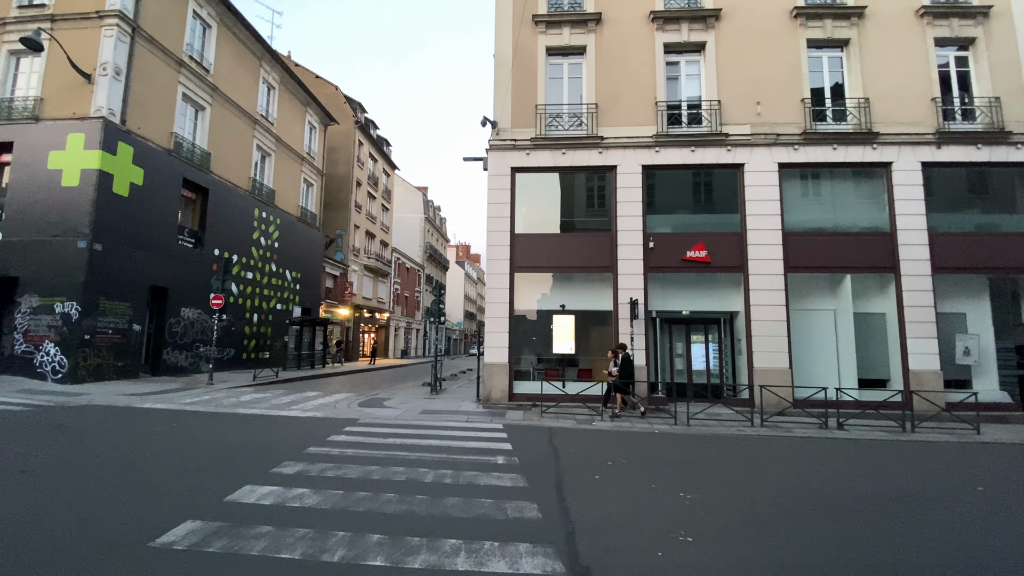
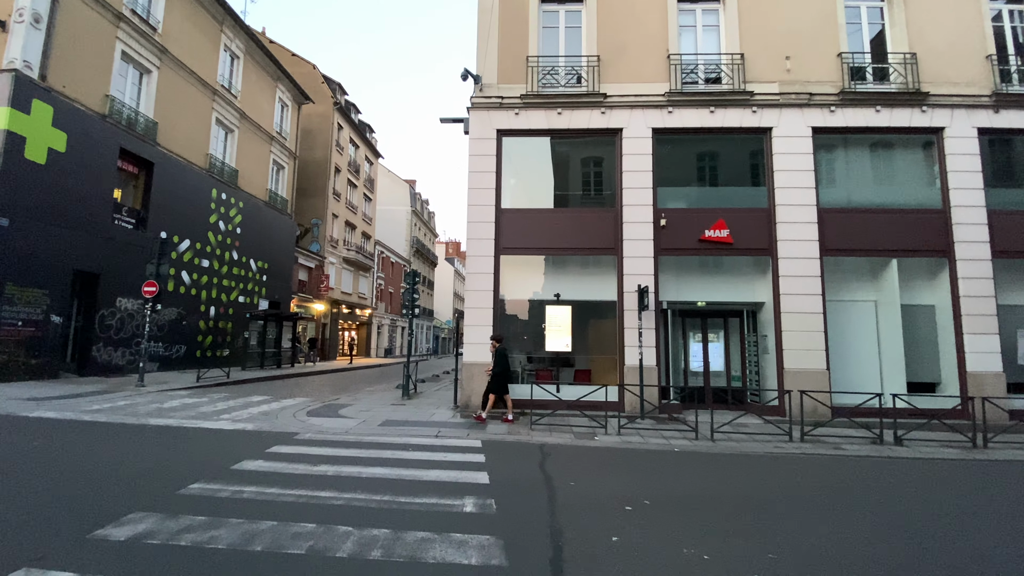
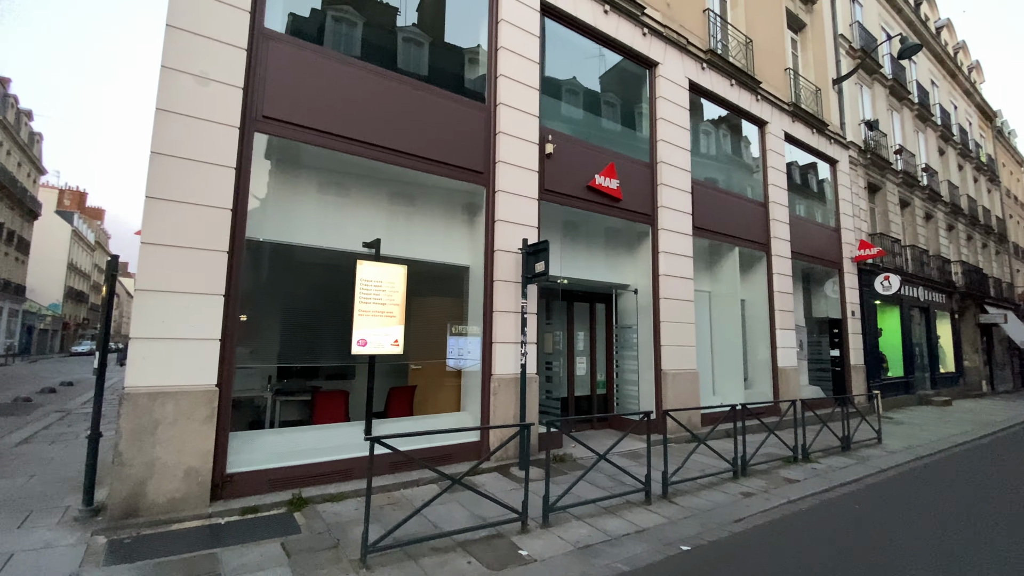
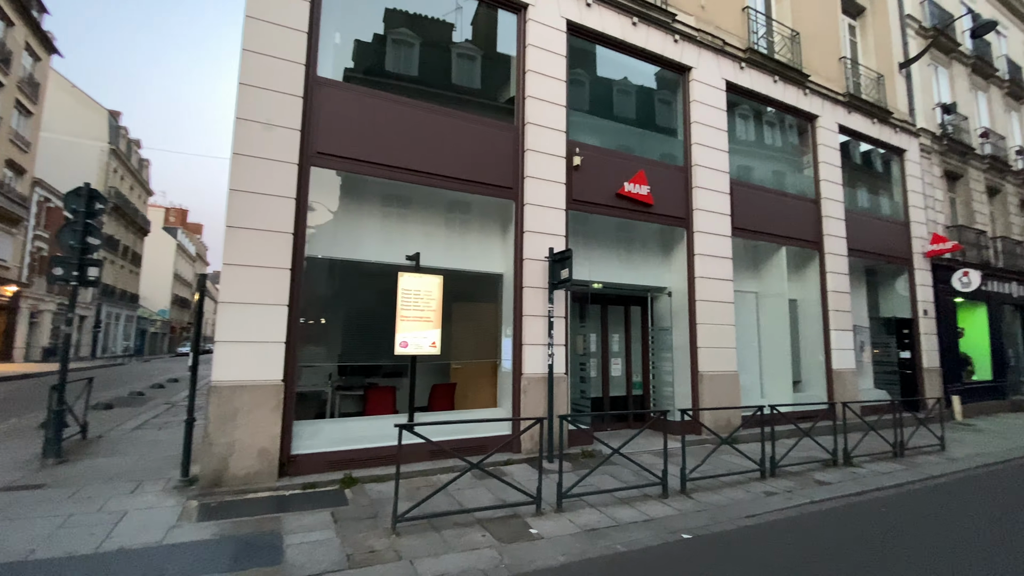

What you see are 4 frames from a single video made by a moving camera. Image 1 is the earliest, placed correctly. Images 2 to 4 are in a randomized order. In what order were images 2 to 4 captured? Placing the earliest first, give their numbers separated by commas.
2, 4, 3
